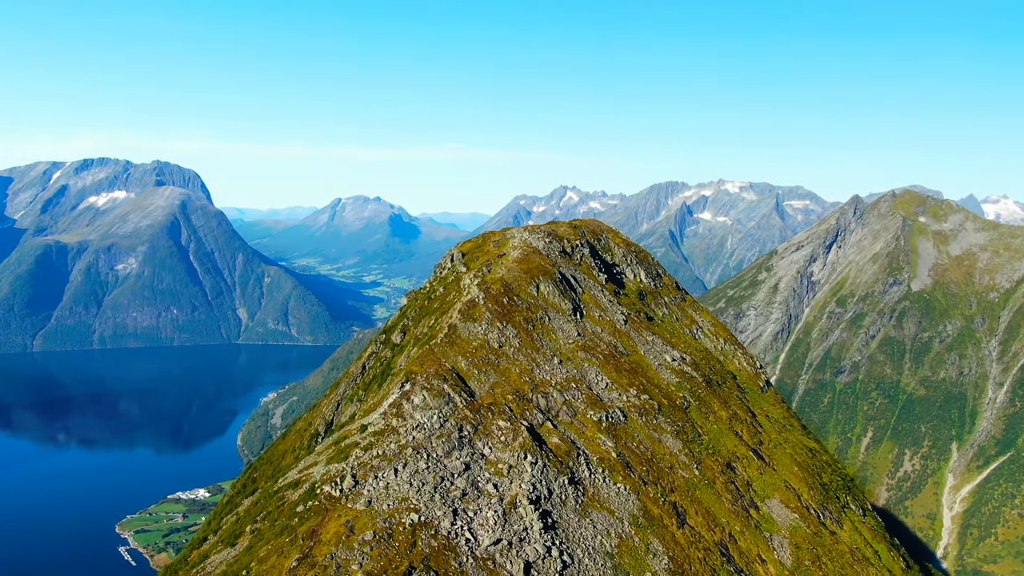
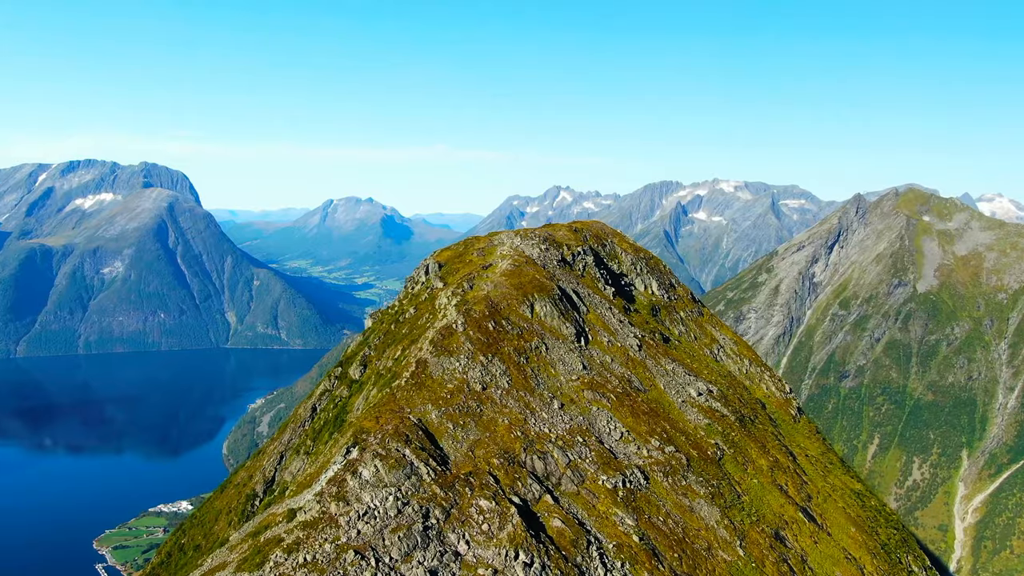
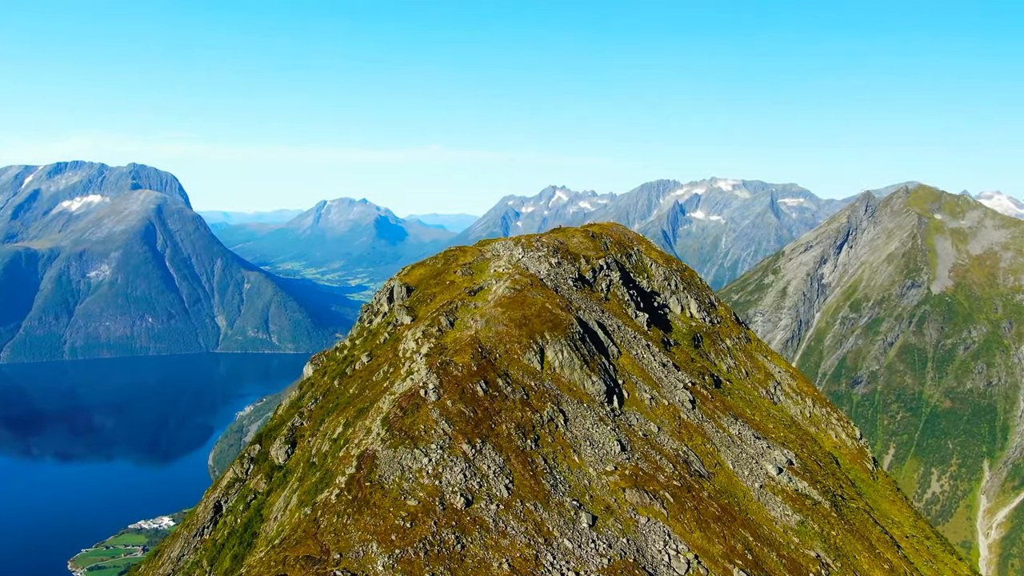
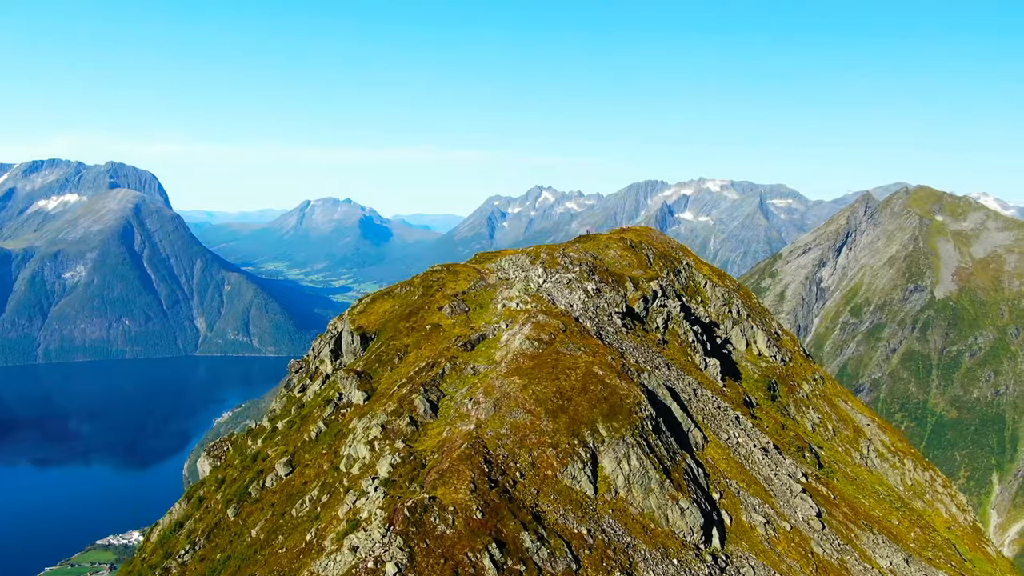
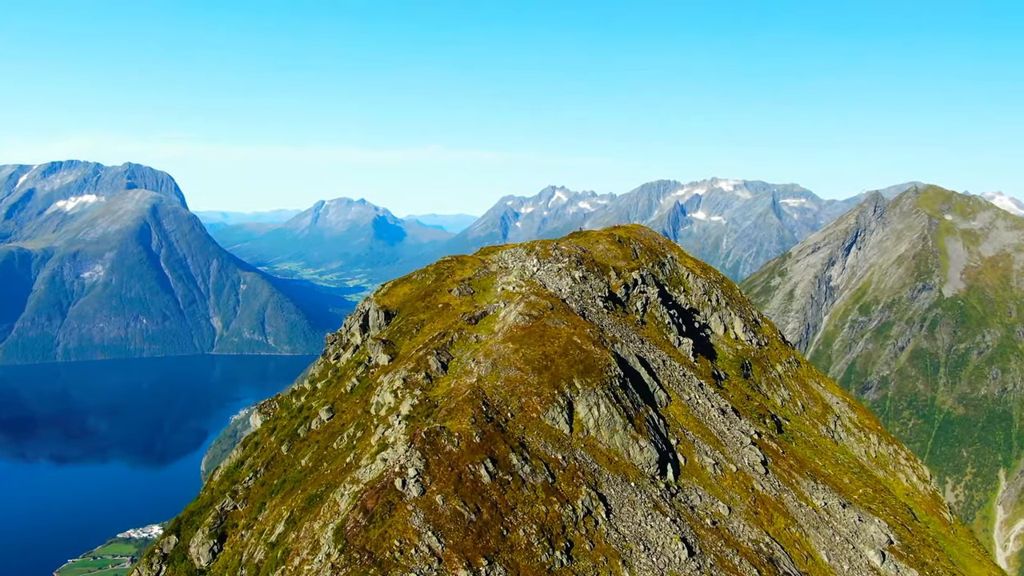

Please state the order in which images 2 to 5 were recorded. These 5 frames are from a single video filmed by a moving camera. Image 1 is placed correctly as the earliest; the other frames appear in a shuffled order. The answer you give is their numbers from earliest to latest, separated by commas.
2, 3, 5, 4
